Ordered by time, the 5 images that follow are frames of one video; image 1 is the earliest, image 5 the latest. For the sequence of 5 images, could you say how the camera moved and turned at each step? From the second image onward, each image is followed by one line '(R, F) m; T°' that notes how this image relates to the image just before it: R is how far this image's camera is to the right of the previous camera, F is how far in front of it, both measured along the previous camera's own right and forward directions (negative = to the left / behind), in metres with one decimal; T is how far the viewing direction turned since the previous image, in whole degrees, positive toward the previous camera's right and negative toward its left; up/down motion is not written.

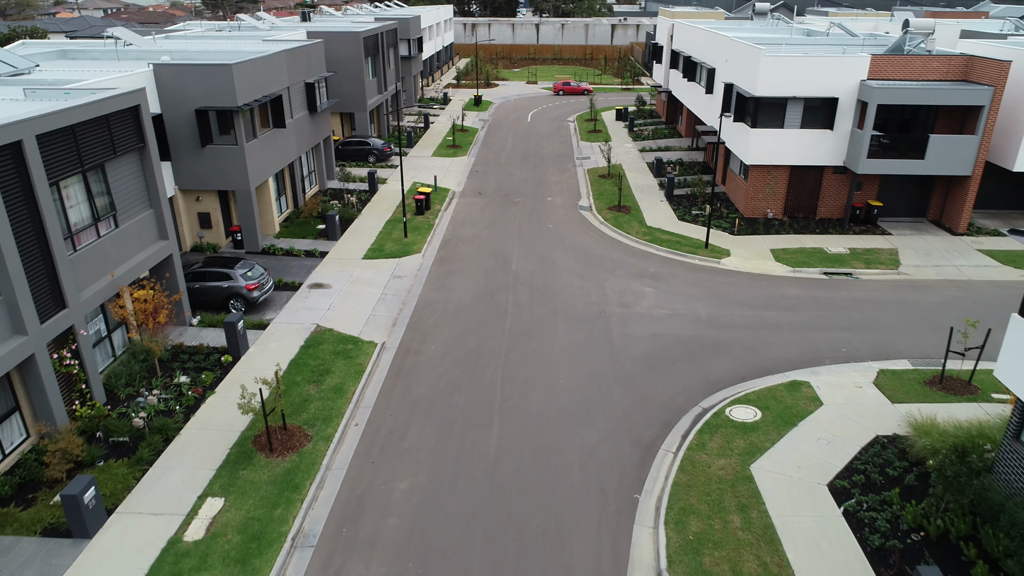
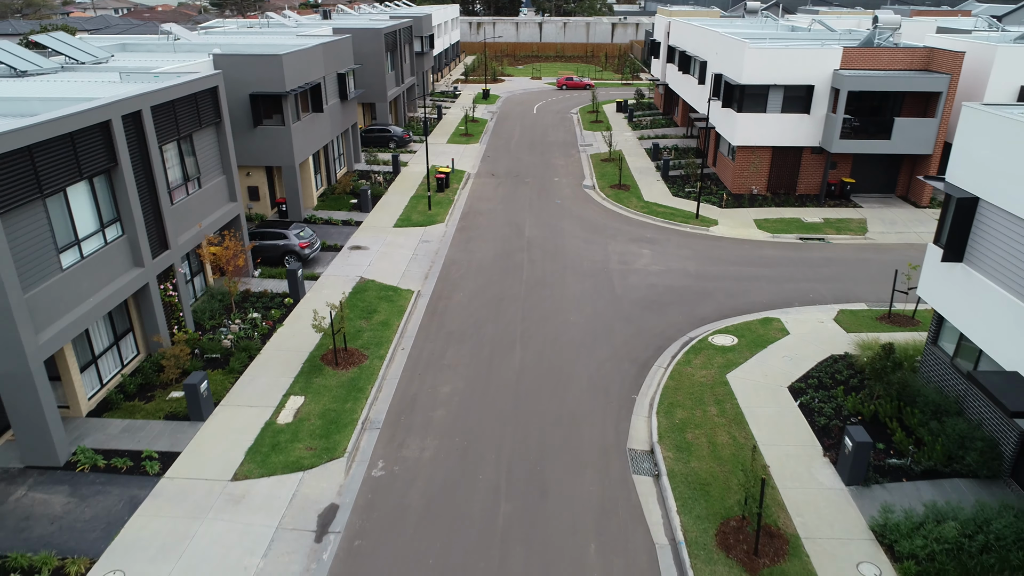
(-0.5, -3.3) m; 0°
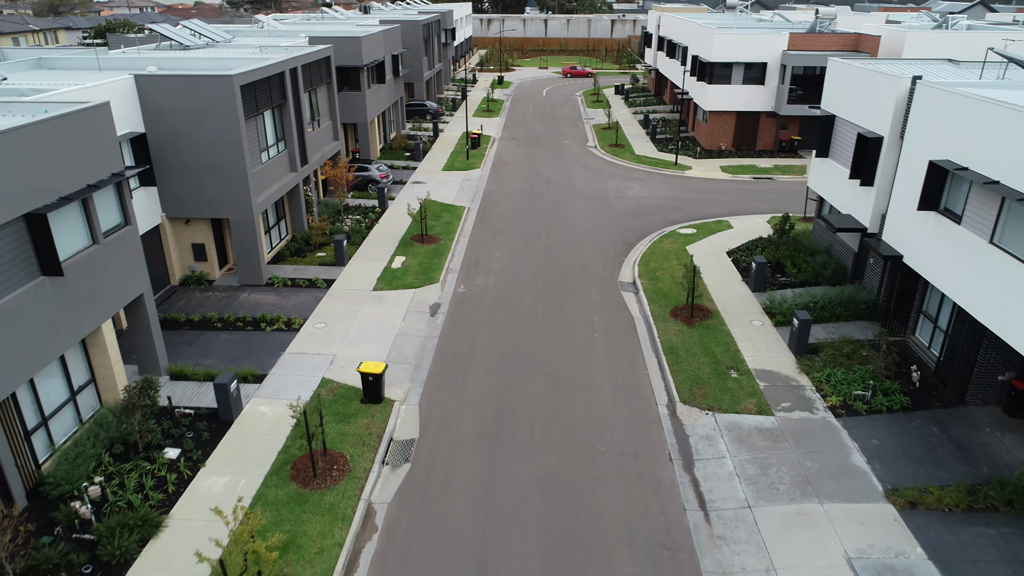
(-1.1, -8.4) m; 0°
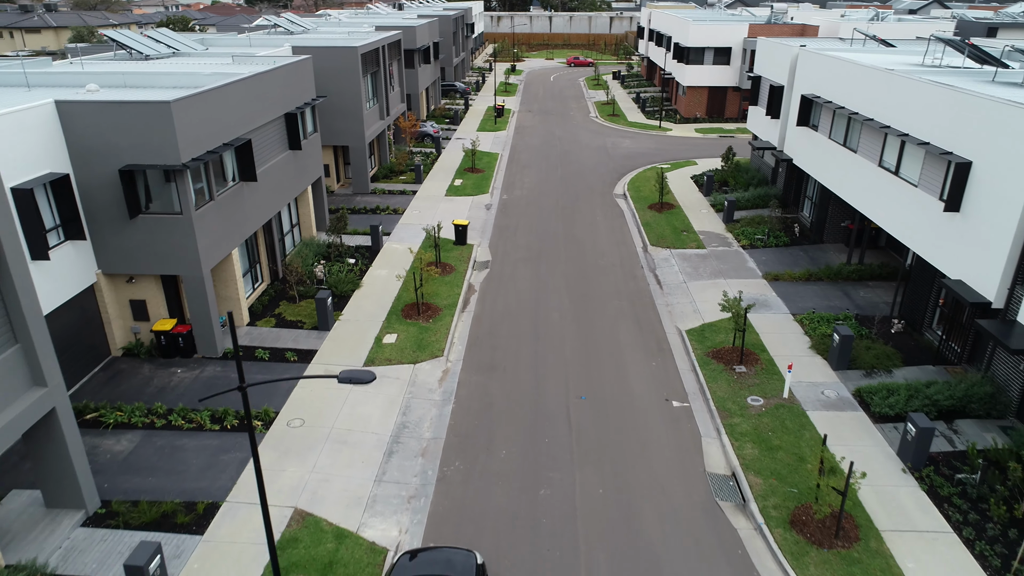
(-1.4, -10.2) m; 0°
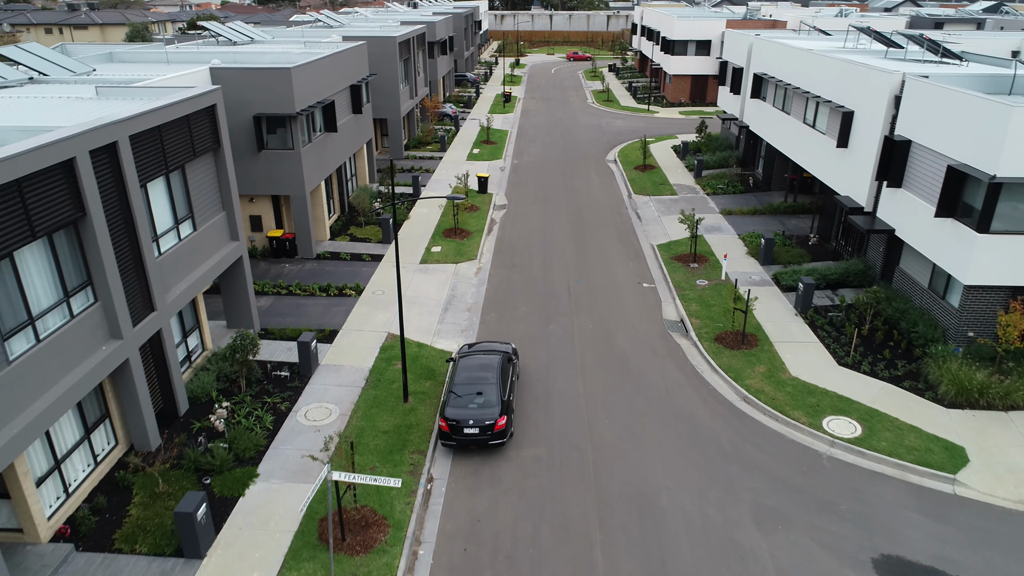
(-0.6, -6.8) m; 0°
